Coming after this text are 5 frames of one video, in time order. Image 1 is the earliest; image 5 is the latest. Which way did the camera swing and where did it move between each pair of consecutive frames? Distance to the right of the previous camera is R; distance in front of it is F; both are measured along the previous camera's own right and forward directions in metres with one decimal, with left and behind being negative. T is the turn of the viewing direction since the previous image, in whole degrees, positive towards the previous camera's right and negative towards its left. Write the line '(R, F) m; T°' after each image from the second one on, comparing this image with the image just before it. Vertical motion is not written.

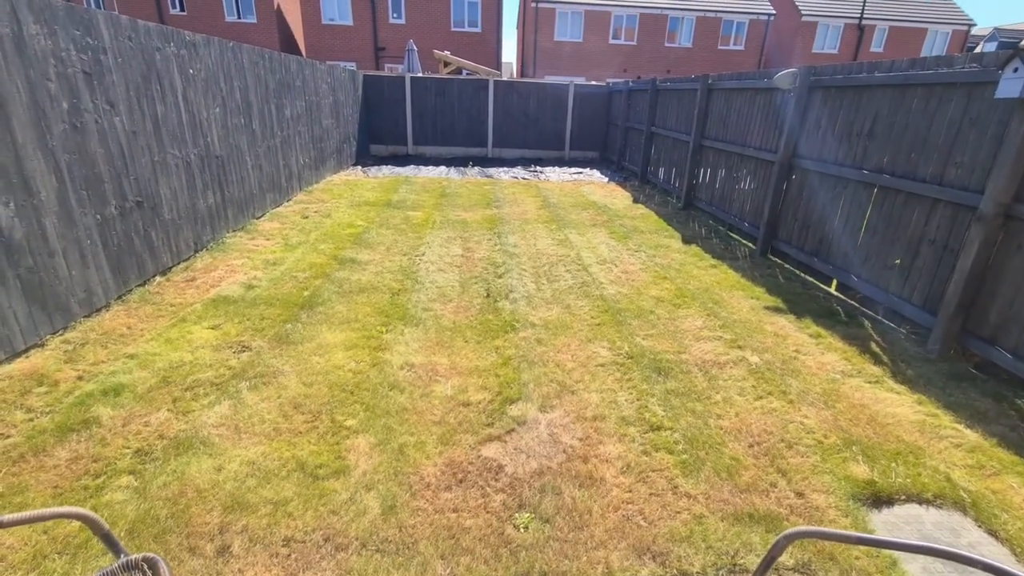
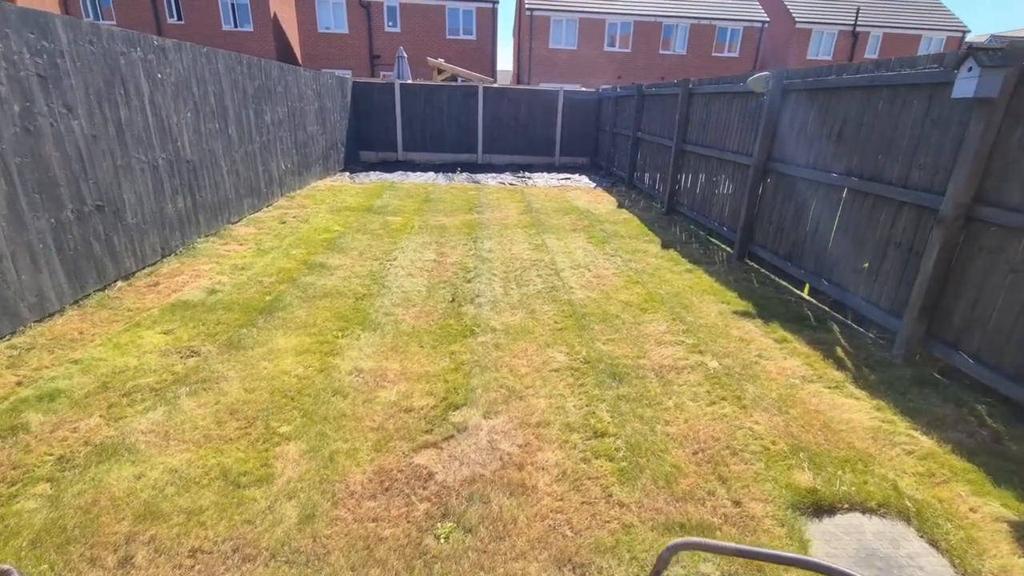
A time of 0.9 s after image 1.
(+0.3, +0.1) m; 0°
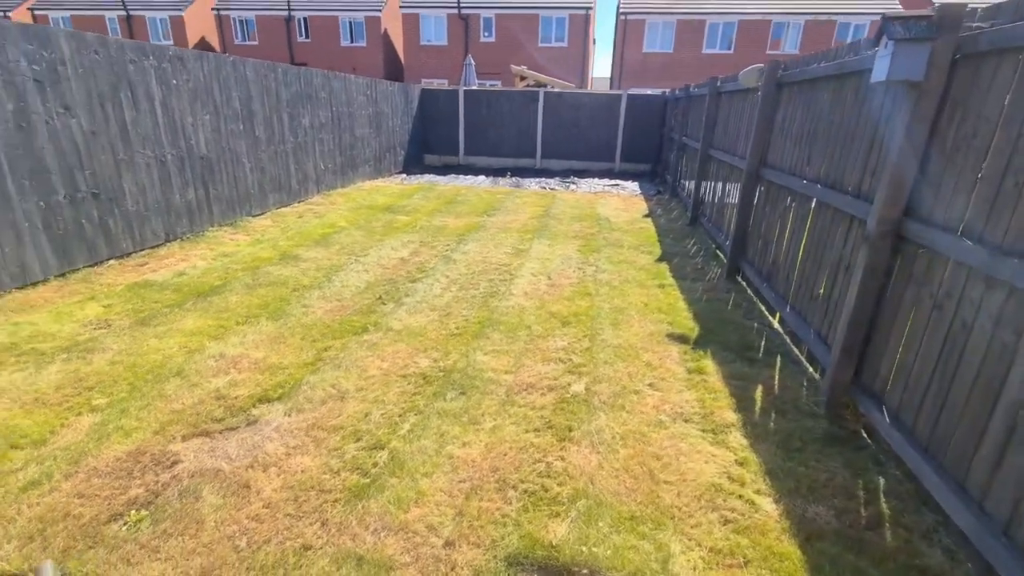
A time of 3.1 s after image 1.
(+1.4, +0.3) m; -12°
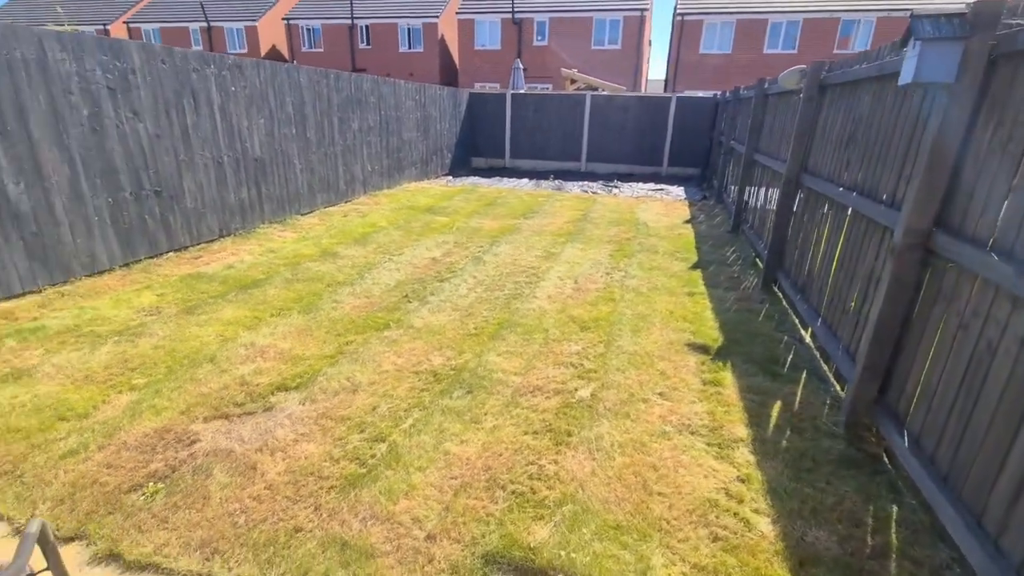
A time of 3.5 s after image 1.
(+0.2, 0.0) m; -6°
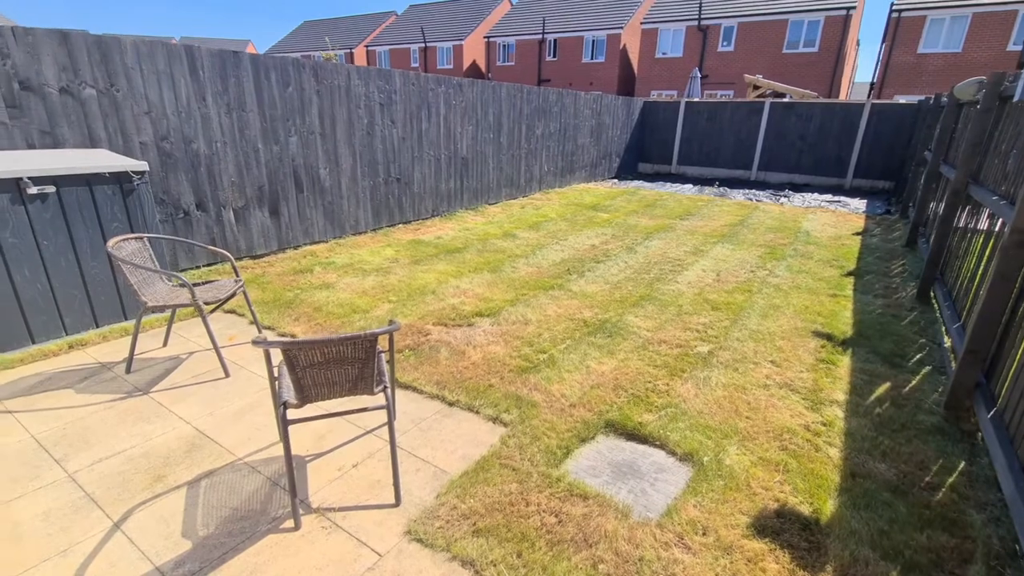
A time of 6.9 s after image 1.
(+0.1, -0.9) m; -18°
